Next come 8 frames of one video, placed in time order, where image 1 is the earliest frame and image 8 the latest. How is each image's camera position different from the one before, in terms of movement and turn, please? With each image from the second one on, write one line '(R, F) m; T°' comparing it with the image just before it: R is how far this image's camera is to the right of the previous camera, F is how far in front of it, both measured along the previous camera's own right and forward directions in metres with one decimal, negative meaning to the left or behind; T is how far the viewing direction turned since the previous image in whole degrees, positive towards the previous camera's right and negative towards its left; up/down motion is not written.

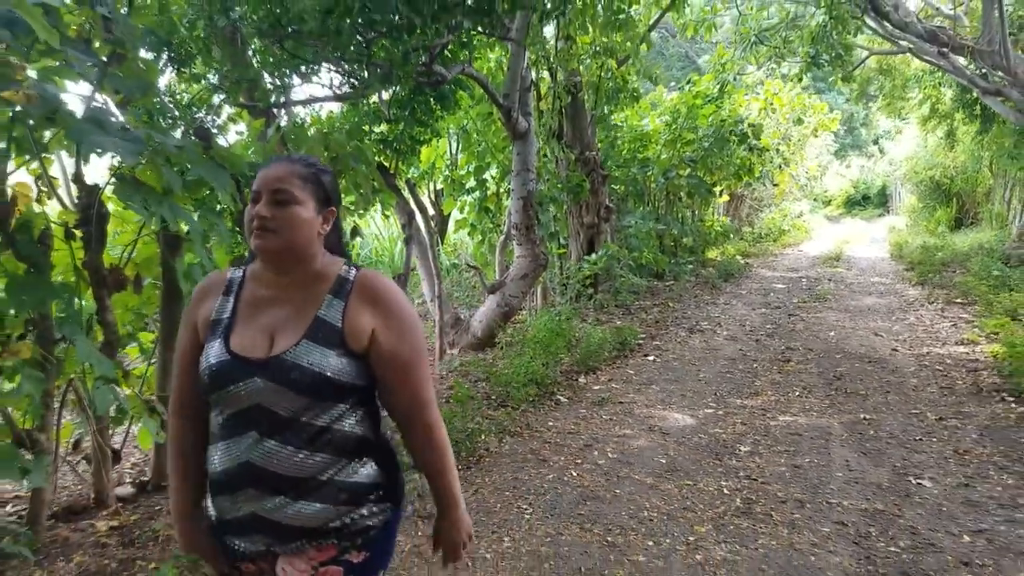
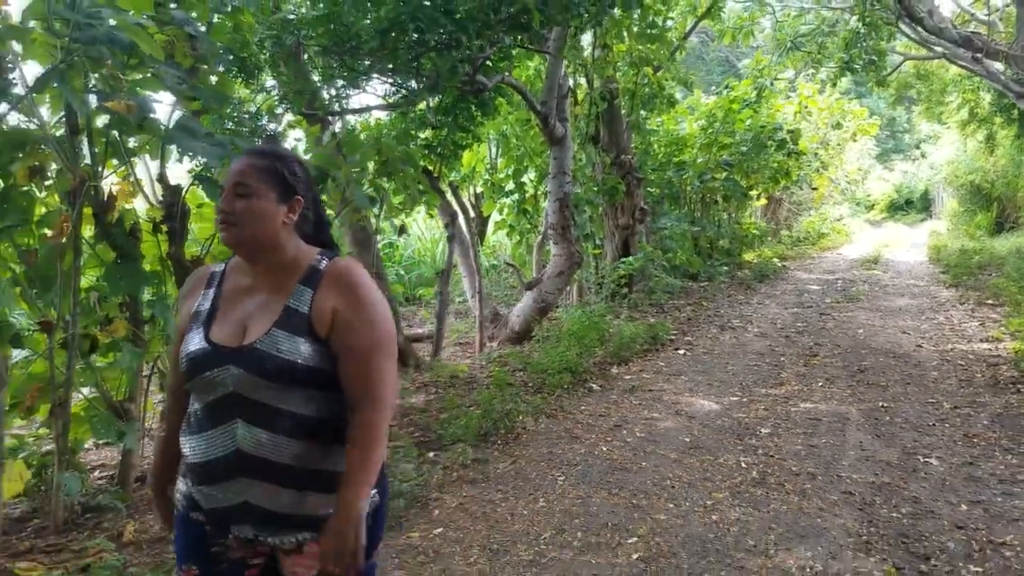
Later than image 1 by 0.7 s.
(0.0, -0.4) m; -2°
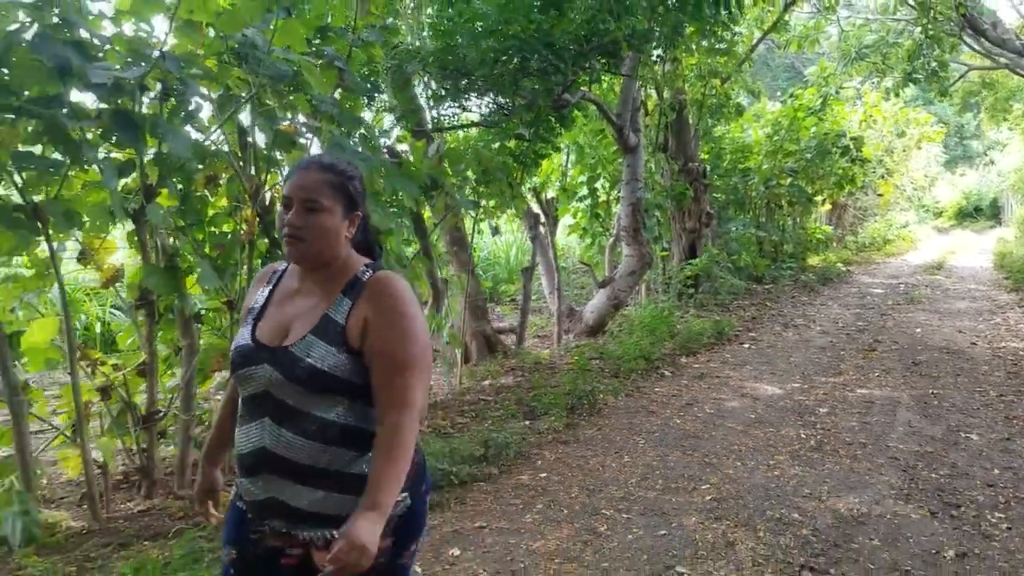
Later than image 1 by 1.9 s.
(-0.1, -0.6) m; -4°
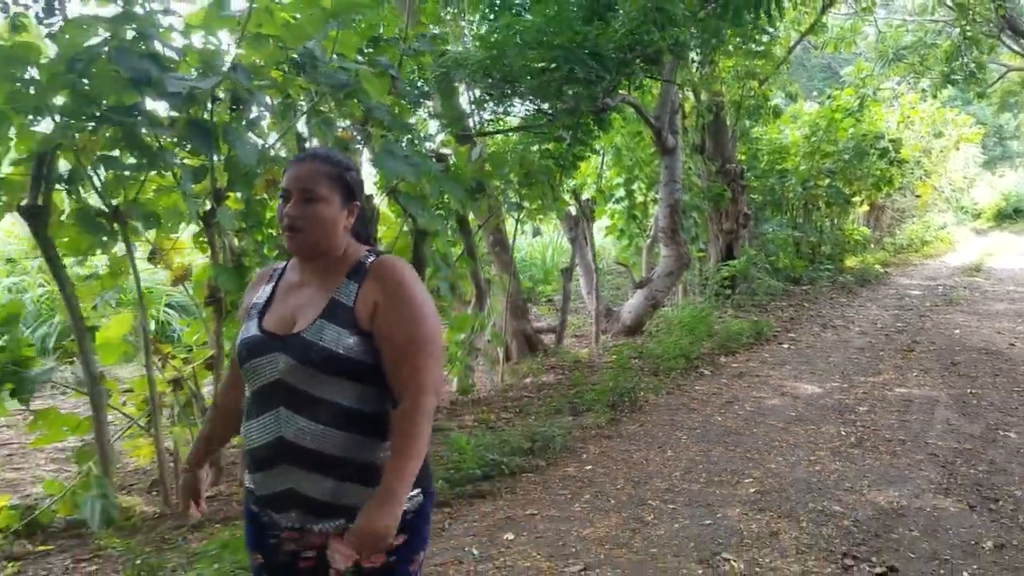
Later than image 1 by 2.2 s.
(-0.1, -0.2) m; -2°
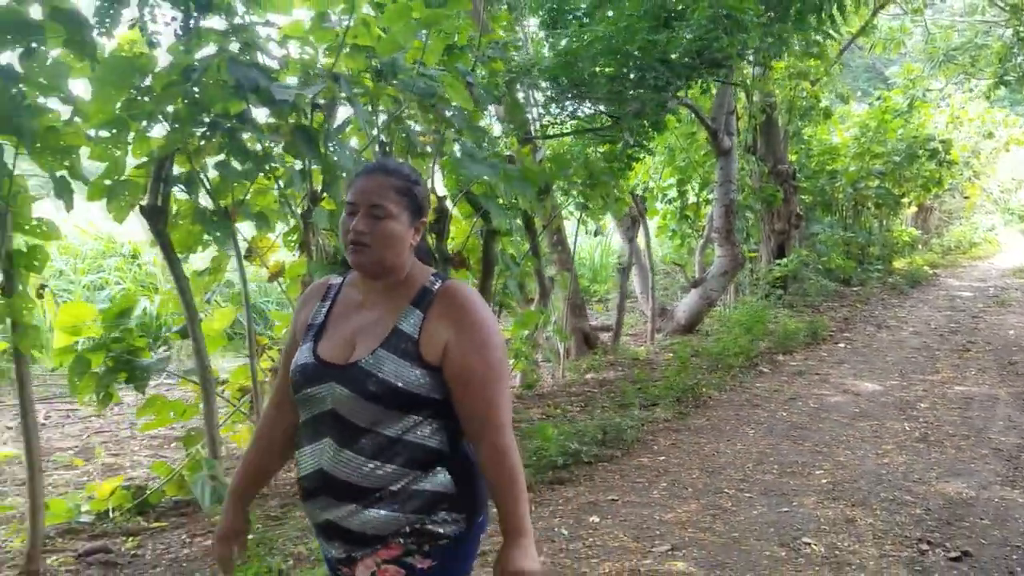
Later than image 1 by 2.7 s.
(-0.2, -0.2) m; -2°
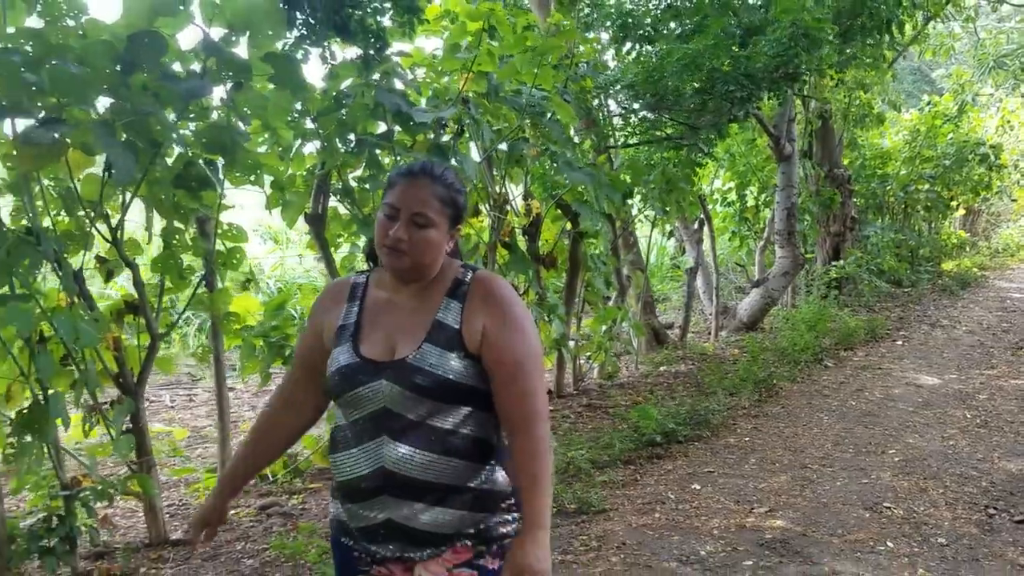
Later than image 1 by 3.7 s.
(-0.3, -0.5) m; -2°
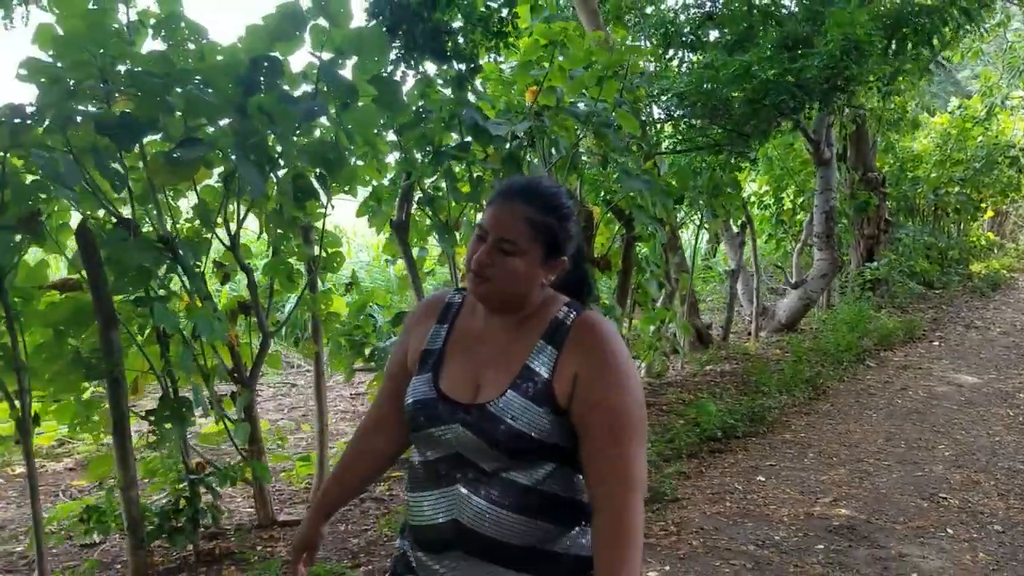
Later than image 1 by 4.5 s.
(-0.3, -0.3) m; -1°
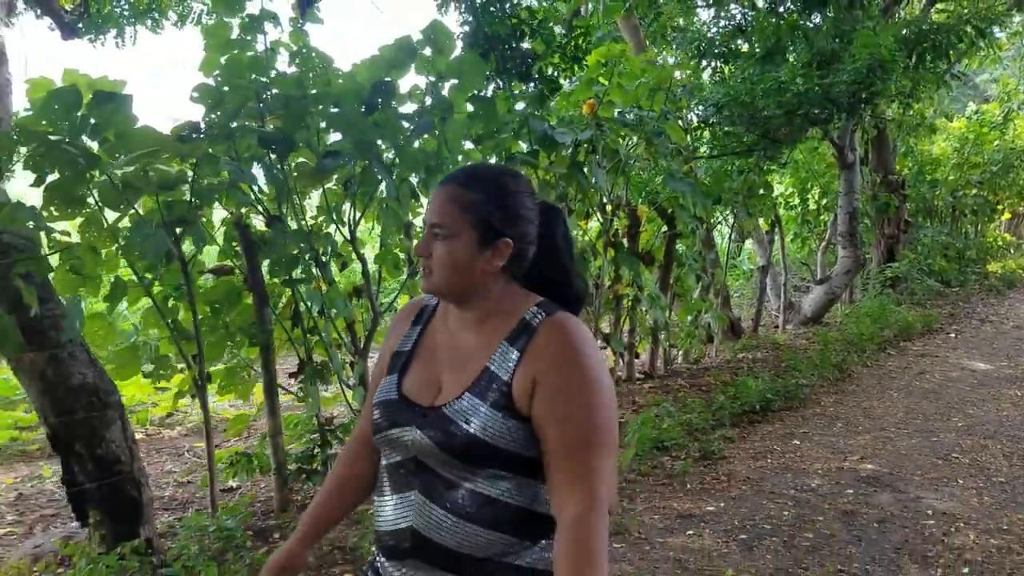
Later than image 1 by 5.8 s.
(-0.3, -0.7) m; -1°
